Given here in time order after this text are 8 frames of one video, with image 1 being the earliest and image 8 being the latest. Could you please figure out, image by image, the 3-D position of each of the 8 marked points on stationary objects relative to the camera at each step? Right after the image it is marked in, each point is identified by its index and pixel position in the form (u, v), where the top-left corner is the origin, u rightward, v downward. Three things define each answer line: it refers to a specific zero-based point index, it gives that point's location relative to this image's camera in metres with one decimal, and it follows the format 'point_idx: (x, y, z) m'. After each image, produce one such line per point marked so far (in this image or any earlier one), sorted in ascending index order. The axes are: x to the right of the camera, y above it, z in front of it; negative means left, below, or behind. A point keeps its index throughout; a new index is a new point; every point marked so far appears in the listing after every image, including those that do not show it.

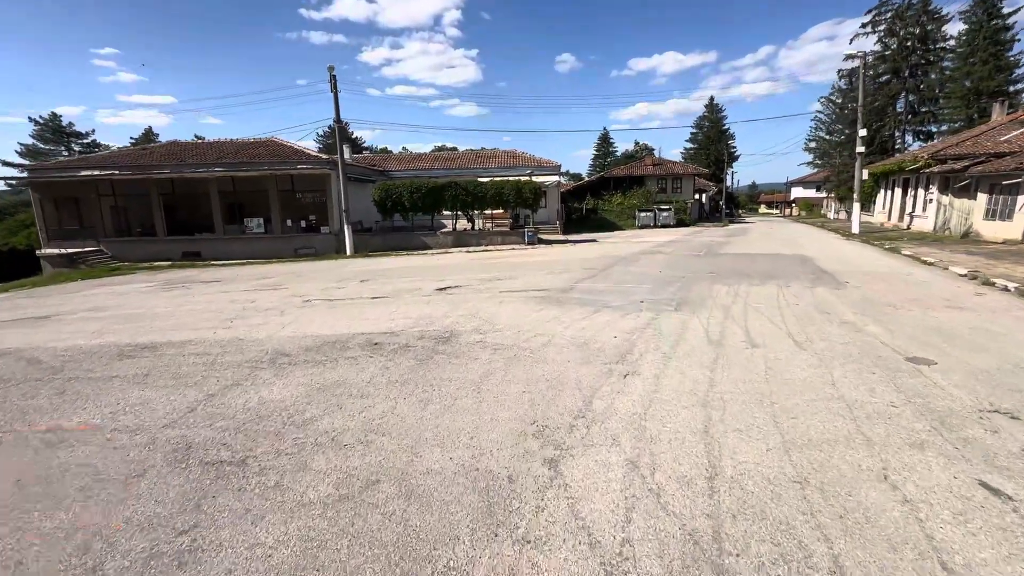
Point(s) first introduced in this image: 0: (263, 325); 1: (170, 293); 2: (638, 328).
0: (-4.3, -0.6, +8.2) m
1: (-10.2, -0.2, +14.2) m
2: (+1.8, -0.6, +6.8) m
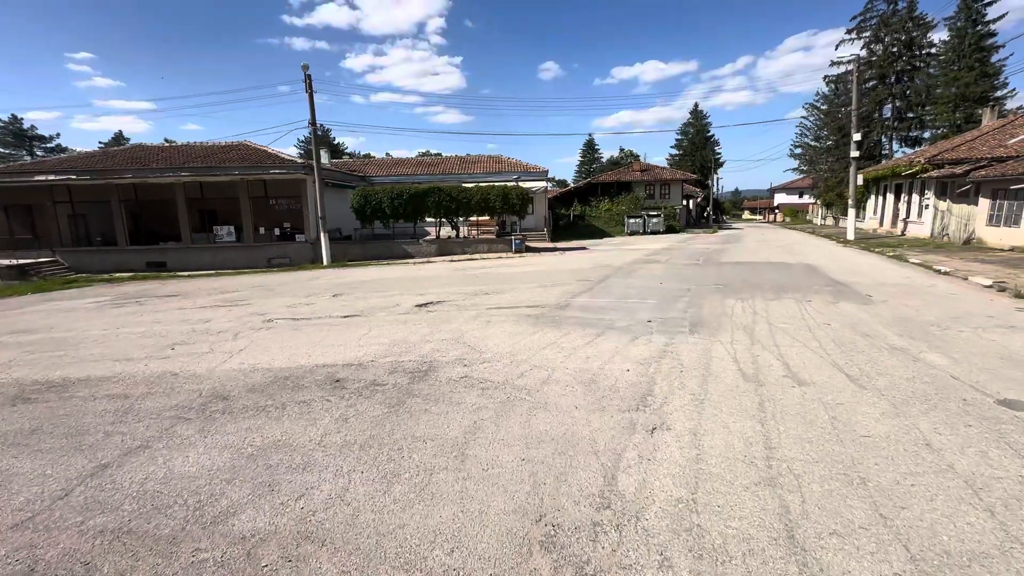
0: (-4.4, -1.0, +7.0) m
1: (-10.6, -0.6, +12.8) m
2: (+1.7, -0.8, +5.7) m
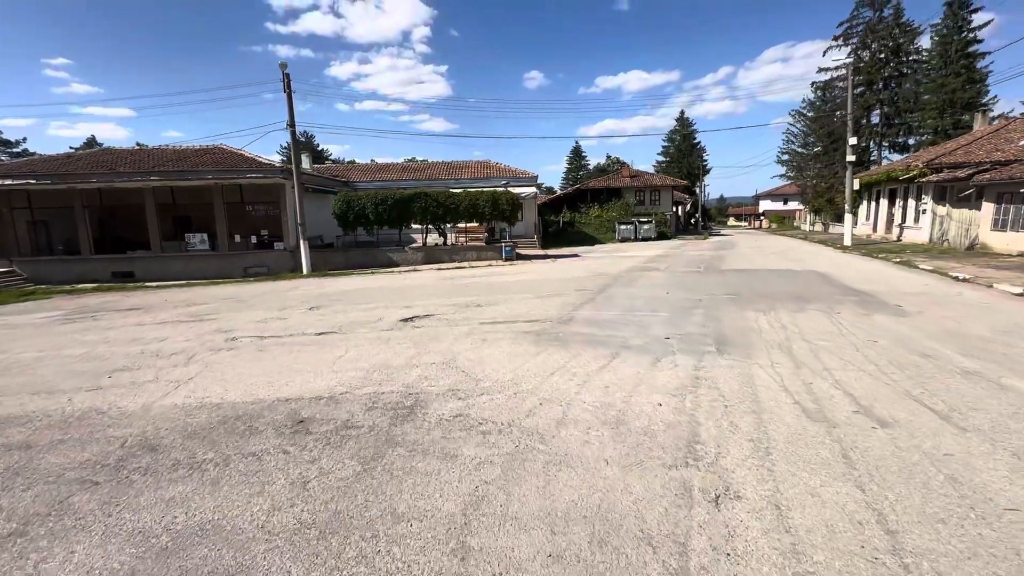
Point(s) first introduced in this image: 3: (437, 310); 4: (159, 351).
0: (-4.4, -1.2, +5.8) m
1: (-10.7, -0.9, +11.5) m
2: (+1.7, -1.0, +4.7) m
3: (-1.6, -0.5, +9.9) m
4: (-5.7, -1.0, +7.7) m
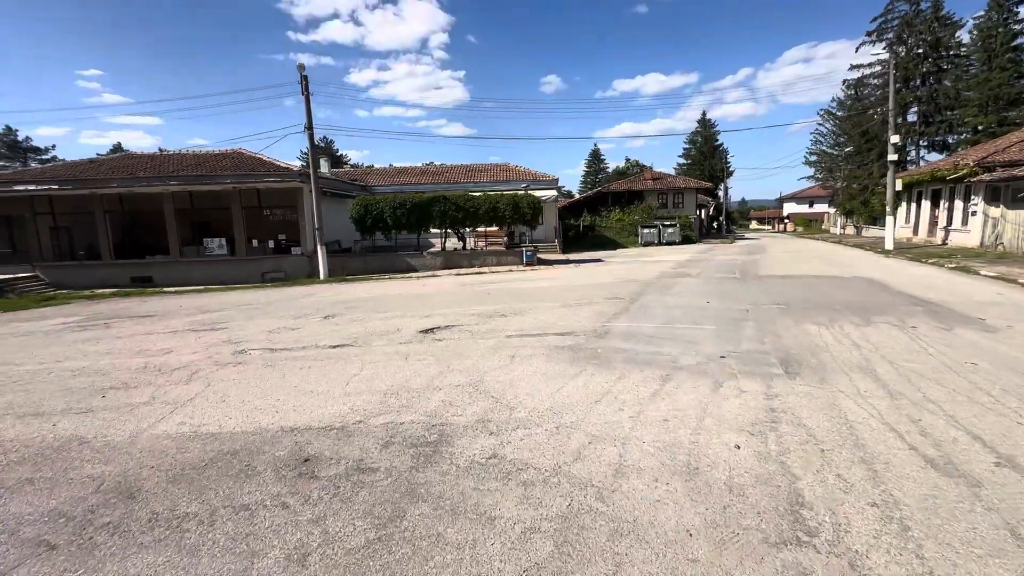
0: (-4.0, -1.3, +5.3) m
1: (-10.1, -1.1, +11.1) m
2: (+2.1, -1.1, +3.9) m
3: (-1.0, -0.6, +9.2) m
4: (-5.2, -1.2, +7.1) m
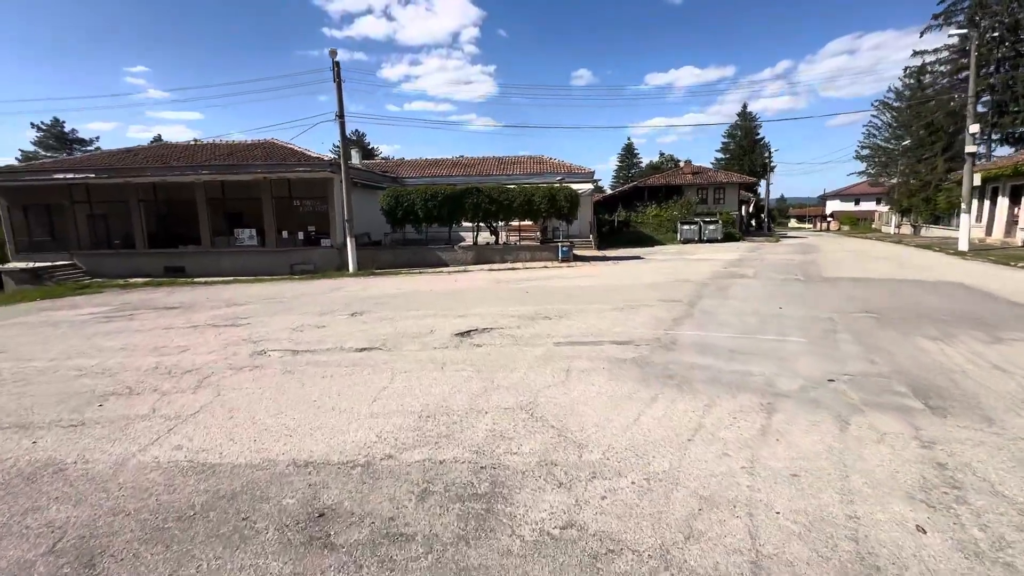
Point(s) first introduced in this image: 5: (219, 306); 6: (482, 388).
0: (-3.5, -1.2, +4.5) m
1: (-9.2, -0.9, +10.7) m
2: (+2.6, -1.2, +2.8) m
3: (-0.2, -0.6, +8.3) m
4: (-4.6, -1.1, +6.4) m
5: (-7.8, -0.5, +12.6) m
6: (-0.3, -1.0, +4.8) m
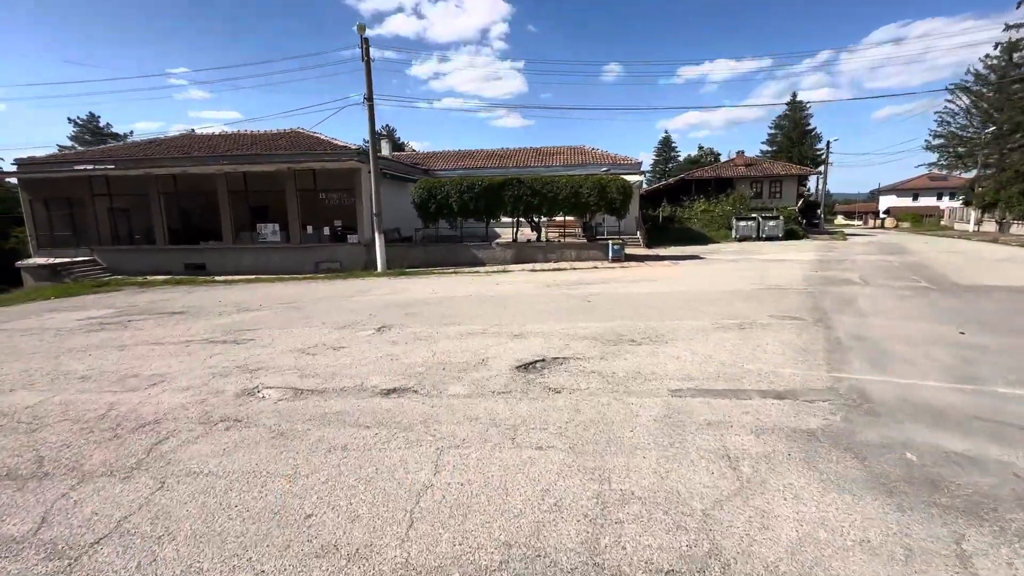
0: (-2.7, -1.4, +2.6) m
1: (-8.1, -0.9, +9.0) m
2: (+3.2, -1.4, +0.6) m
3: (+0.8, -0.8, +6.1) m
4: (-3.7, -1.2, +4.5) m
5: (-6.5, -0.6, +10.9) m
6: (+0.5, -1.2, +2.7) m
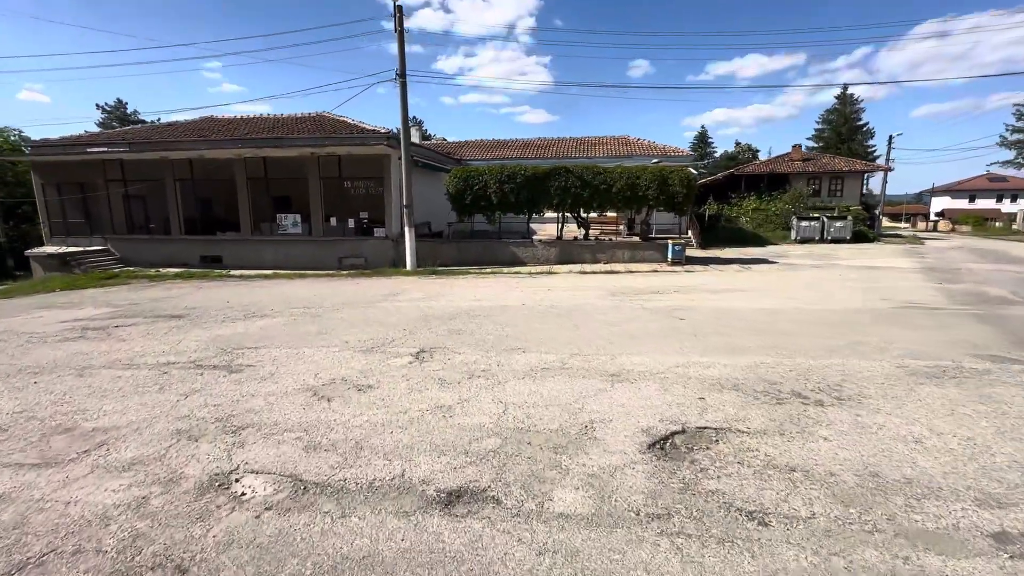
0: (-1.9, -1.6, +0.6) m
1: (-7.0, -0.9, +7.3) m
2: (+3.9, -1.8, -1.7) m
3: (+1.7, -1.0, +4.0) m
4: (-2.8, -1.4, +2.6) m
5: (-5.4, -0.6, +9.1) m
6: (+1.3, -1.5, +0.6) m
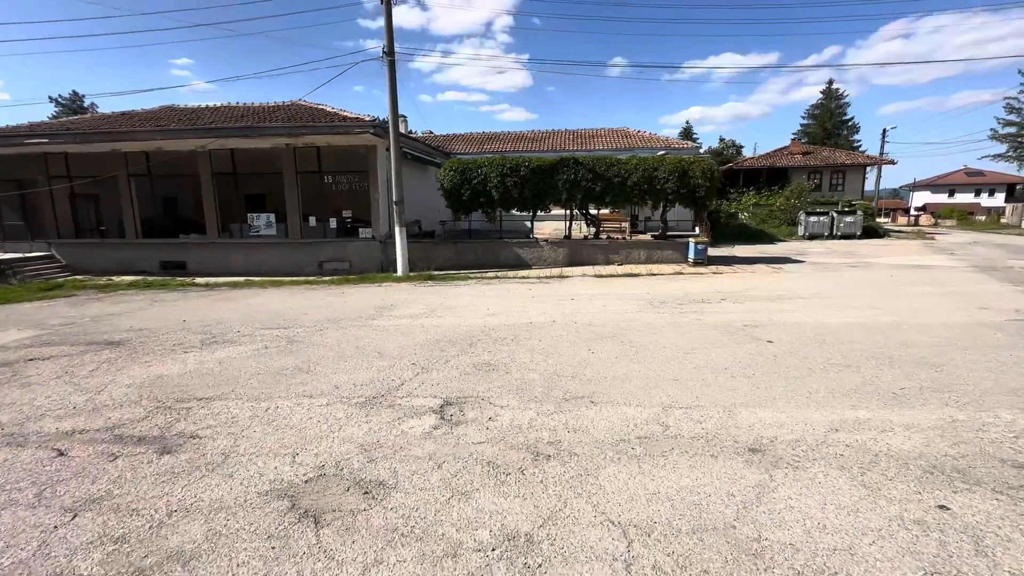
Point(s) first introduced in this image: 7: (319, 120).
0: (-1.1, -1.9, -1.3) m
1: (-6.4, -1.3, +5.2) m
2: (+4.8, -2.0, -3.3) m
3: (+2.4, -1.2, +2.3) m
4: (-2.1, -1.6, +0.7) m
5: (-4.9, -0.9, +7.1) m
6: (+2.1, -1.7, -1.1) m
7: (-6.7, +5.8, +16.4) m
